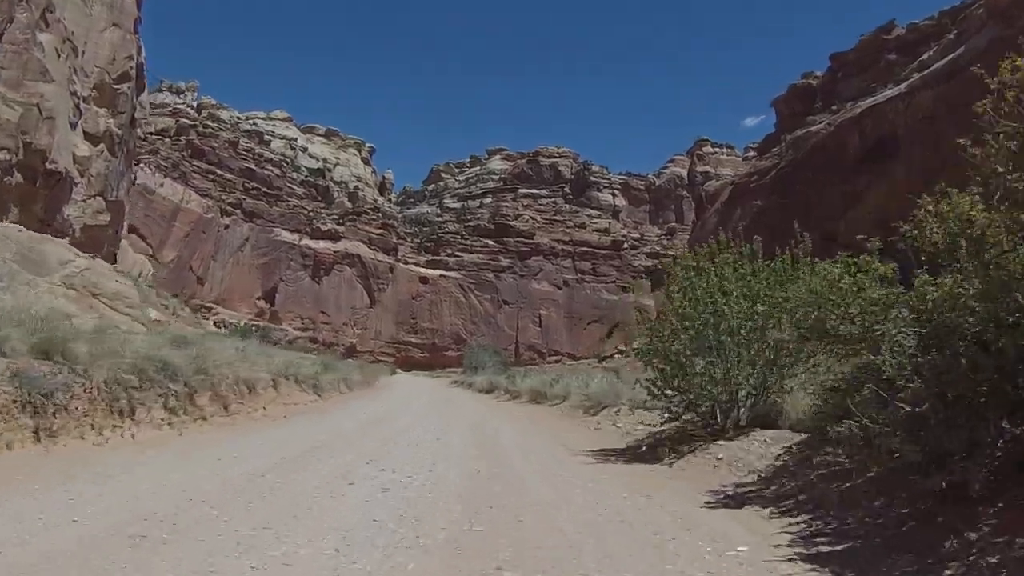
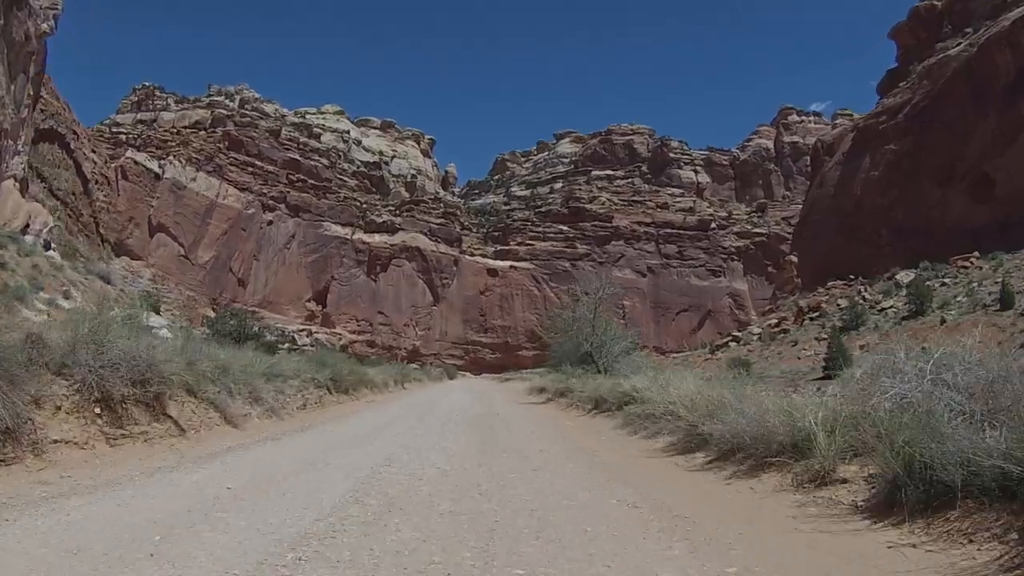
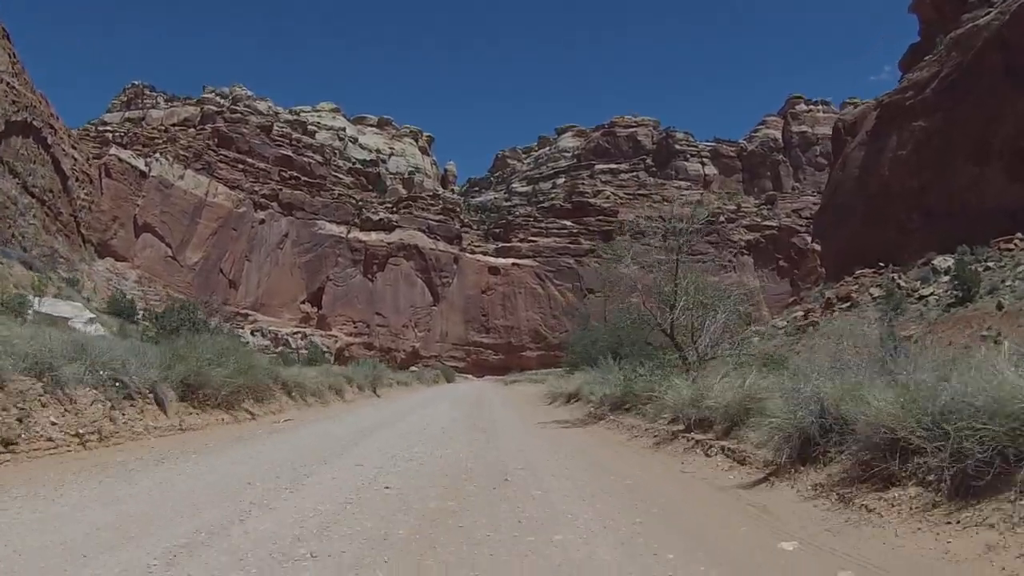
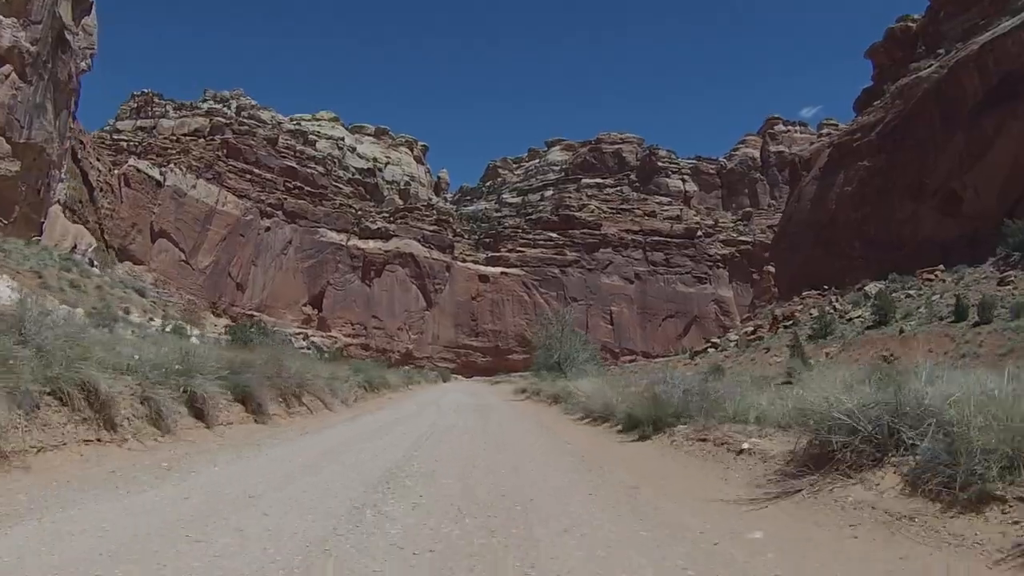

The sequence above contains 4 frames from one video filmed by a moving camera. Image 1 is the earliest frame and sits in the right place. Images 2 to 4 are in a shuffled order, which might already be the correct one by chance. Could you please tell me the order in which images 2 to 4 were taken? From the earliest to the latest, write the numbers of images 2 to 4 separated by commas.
4, 2, 3
